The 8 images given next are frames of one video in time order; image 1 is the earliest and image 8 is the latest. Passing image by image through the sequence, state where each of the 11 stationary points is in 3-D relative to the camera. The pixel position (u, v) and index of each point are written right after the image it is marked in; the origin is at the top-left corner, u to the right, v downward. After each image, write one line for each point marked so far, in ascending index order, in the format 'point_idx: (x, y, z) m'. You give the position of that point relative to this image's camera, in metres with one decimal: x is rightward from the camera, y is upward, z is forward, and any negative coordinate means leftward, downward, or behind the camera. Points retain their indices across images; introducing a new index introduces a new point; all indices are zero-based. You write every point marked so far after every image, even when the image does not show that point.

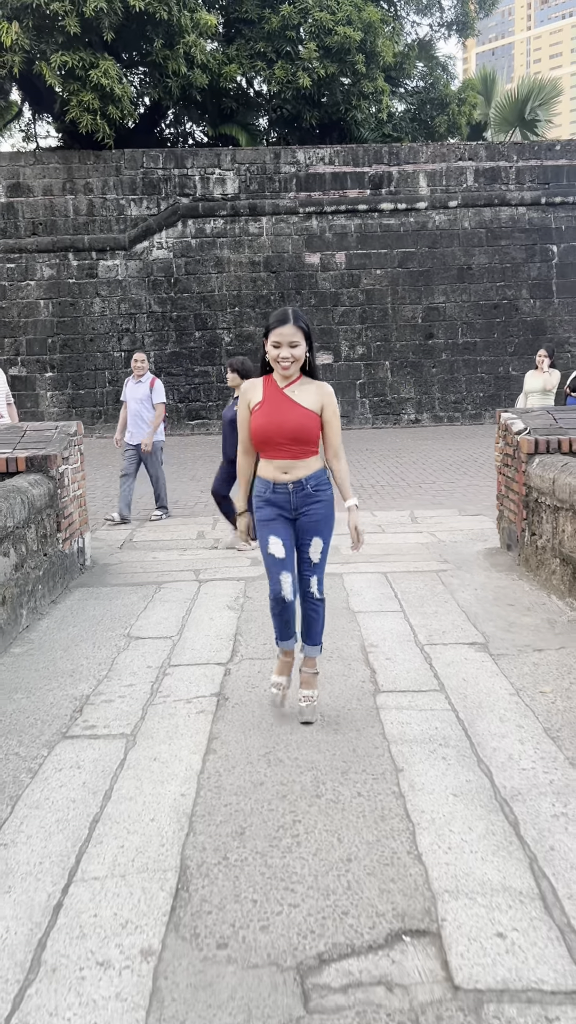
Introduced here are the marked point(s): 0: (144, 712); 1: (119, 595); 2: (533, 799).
0: (-0.6, -0.8, +3.3) m
1: (-1.1, -0.5, +5.3) m
2: (+0.7, -0.9, +2.5) m
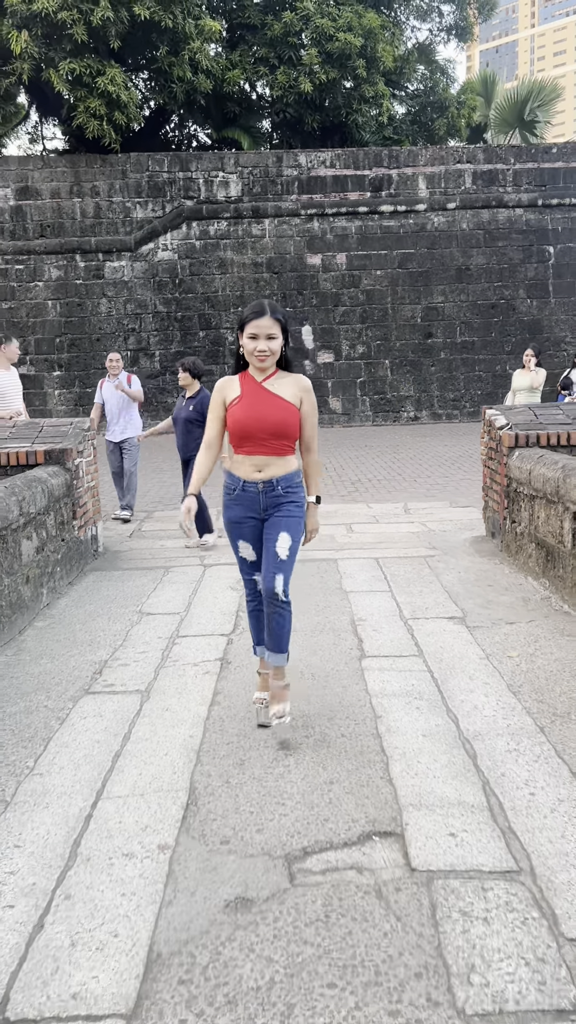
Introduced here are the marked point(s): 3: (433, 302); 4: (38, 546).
0: (-0.6, -0.7, +3.7) m
1: (-1.1, -0.4, +5.7) m
2: (+0.7, -0.8, +3.0) m
3: (+3.0, +4.3, +17.2) m
4: (-1.5, -0.2, +5.0) m
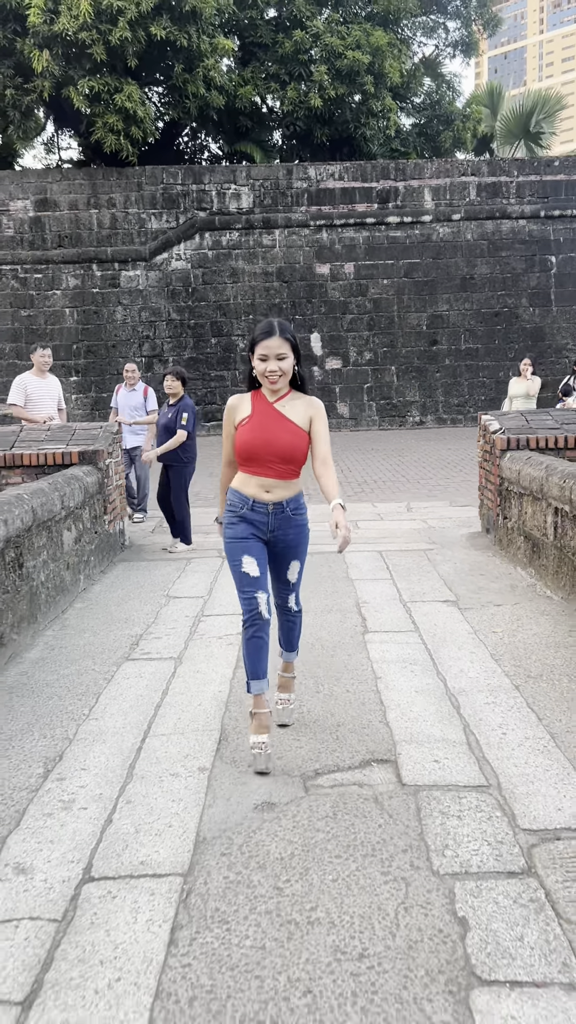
0: (-0.5, -0.7, +4.3) m
1: (-1.0, -0.4, +6.3) m
2: (+0.8, -0.8, +3.5) m
3: (+3.2, +4.2, +17.7) m
4: (-1.4, -0.1, +5.5) m
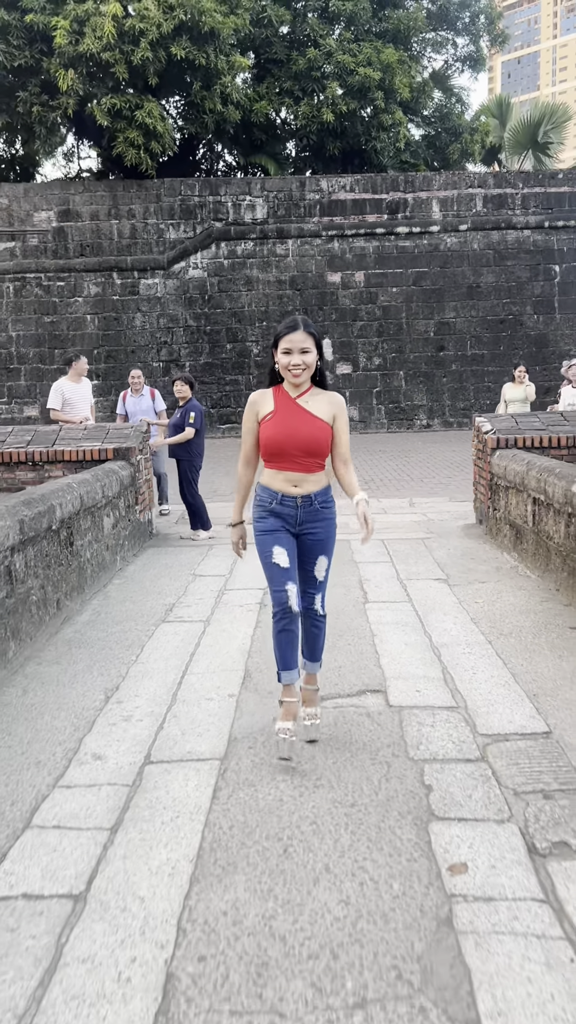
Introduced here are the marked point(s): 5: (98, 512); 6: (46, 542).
0: (-0.5, -0.6, +5.0) m
1: (-0.9, -0.3, +7.0) m
2: (+0.8, -0.7, +4.2) m
3: (+3.5, +4.3, +18.4) m
4: (-1.3, -0.1, +6.3) m
5: (-1.3, 0.0, +5.9) m
6: (-1.4, -0.2, +4.7) m
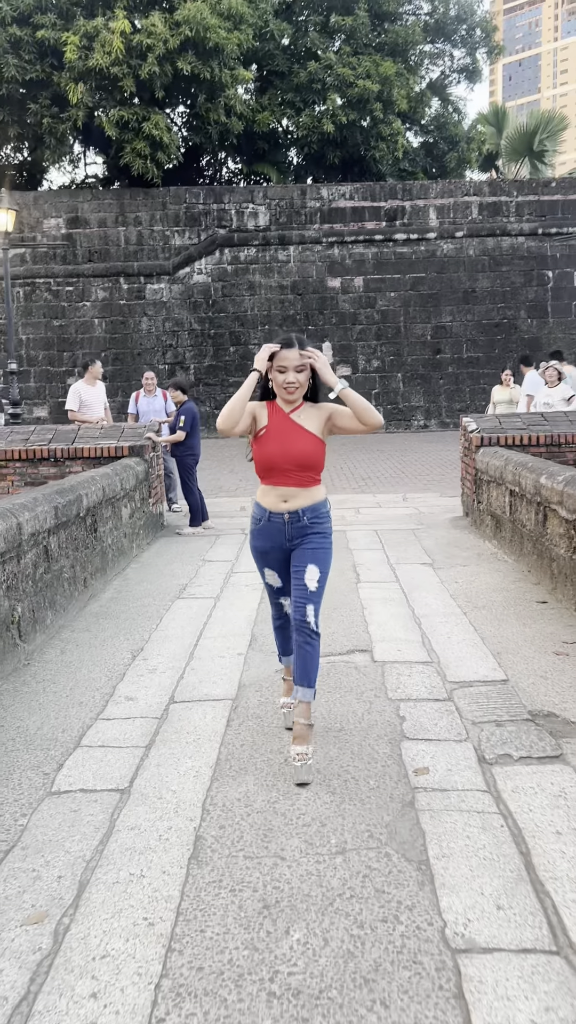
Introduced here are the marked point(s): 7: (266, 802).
0: (-0.4, -0.5, +5.7) m
1: (-0.9, -0.3, +7.6) m
2: (+0.8, -0.6, +4.9) m
3: (+3.5, +4.3, +19.1) m
4: (-1.3, 0.0, +6.9) m
5: (-1.3, +0.1, +6.5) m
6: (-1.4, -0.1, +5.3) m
7: (-0.1, -0.9, +2.7) m
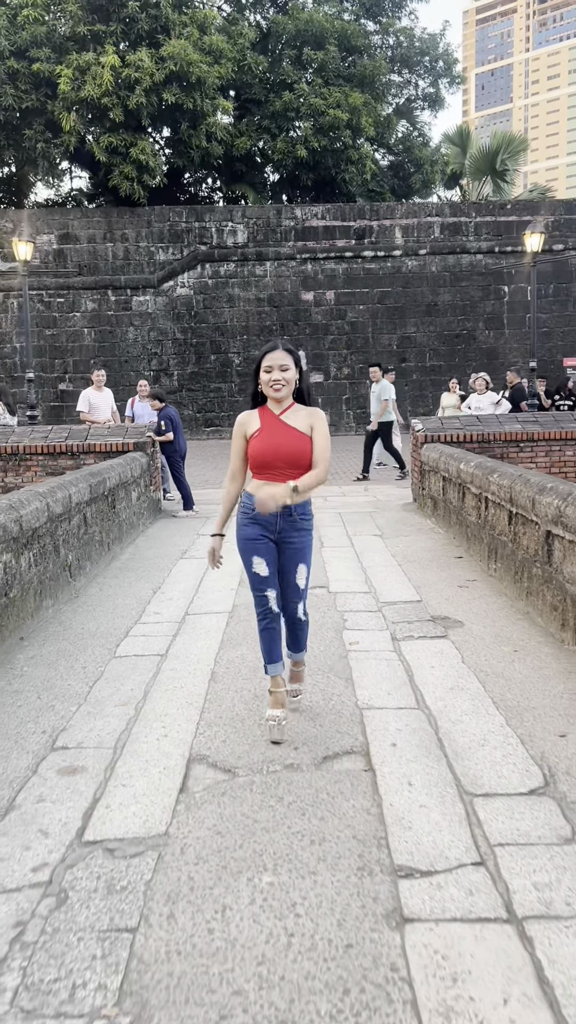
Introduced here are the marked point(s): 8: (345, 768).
0: (-0.6, -0.4, +7.2) m
1: (-1.1, -0.1, +9.2) m
2: (+0.7, -0.4, +6.5) m
3: (+2.9, +4.4, +20.8) m
4: (-1.5, +0.2, +8.5) m
5: (-1.5, +0.2, +8.1) m
6: (-1.5, +0.1, +6.9) m
7: (-0.2, -0.8, +4.3) m
8: (+0.2, -0.9, +3.1) m
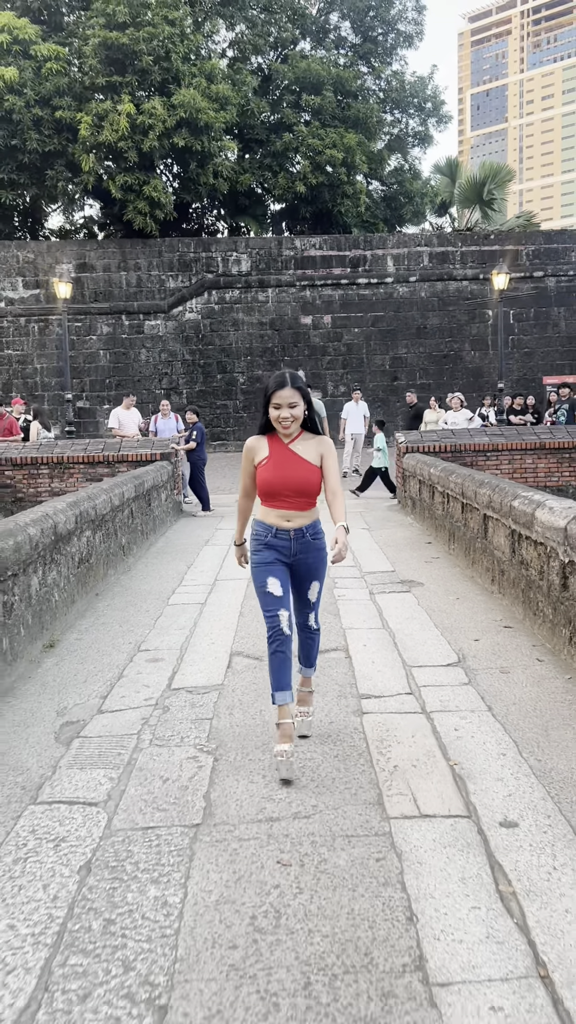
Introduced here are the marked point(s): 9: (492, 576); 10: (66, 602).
0: (-0.6, -0.3, +8.9) m
1: (-1.1, -0.1, +10.9) m
2: (+0.7, -0.4, +8.2) m
3: (+2.9, +4.2, +22.5) m
4: (-1.5, +0.2, +10.2) m
5: (-1.5, +0.3, +9.7) m
6: (-1.5, +0.1, +8.6) m
7: (-0.1, -0.7, +6.0) m
8: (+0.3, -0.8, +4.7) m
9: (+1.5, -0.5, +6.0) m
10: (-1.5, -0.6, +5.5) m
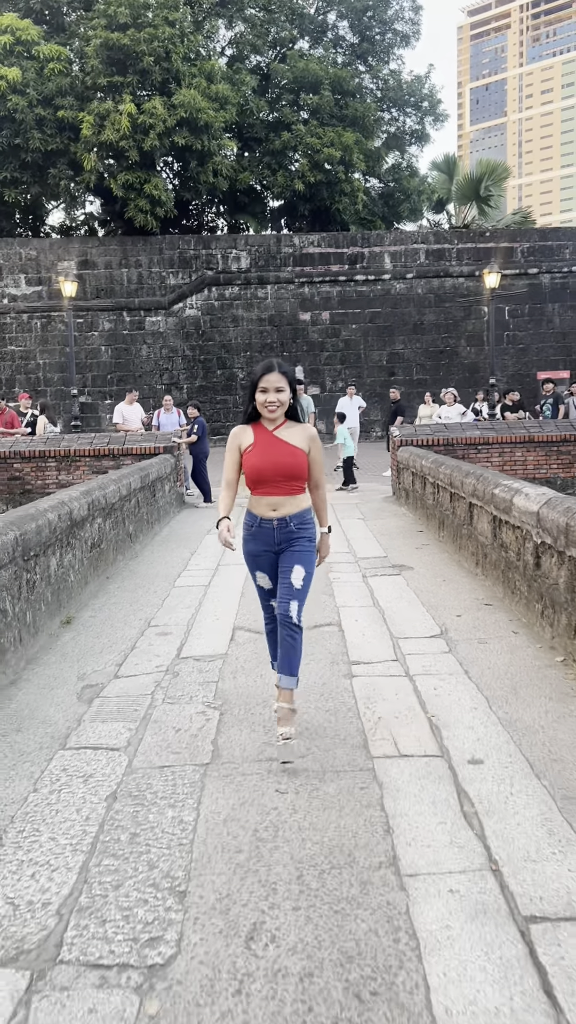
0: (-0.6, -0.2, +9.4) m
1: (-1.1, 0.0, +11.3) m
2: (+0.7, -0.3, +8.6) m
3: (+2.9, +4.4, +23.0) m
4: (-1.5, +0.3, +10.6) m
5: (-1.5, +0.4, +10.2) m
6: (-1.5, +0.2, +9.0) m
7: (-0.1, -0.6, +6.4) m
8: (+0.2, -0.7, +5.2) m
9: (+1.4, -0.4, +6.5) m
10: (-1.5, -0.5, +5.9) m
